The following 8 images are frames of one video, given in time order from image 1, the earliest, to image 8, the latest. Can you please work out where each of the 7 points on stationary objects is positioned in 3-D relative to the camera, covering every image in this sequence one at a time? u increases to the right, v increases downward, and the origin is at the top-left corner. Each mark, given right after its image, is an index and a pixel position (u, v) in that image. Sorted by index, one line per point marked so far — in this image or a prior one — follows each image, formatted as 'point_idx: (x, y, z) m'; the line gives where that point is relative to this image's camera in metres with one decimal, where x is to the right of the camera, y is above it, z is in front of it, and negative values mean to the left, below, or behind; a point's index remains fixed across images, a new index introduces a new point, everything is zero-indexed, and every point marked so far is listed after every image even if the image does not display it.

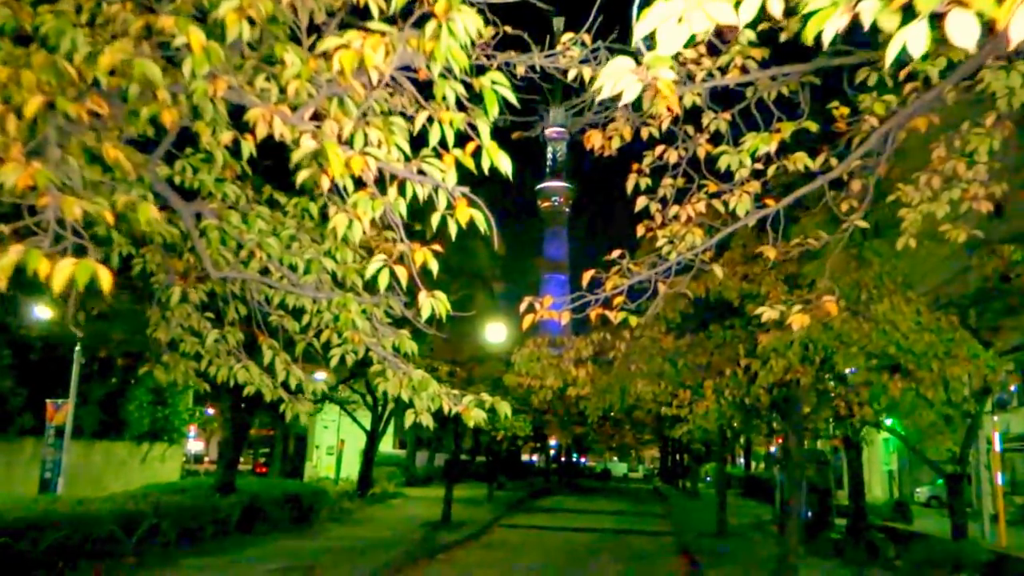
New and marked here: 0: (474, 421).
0: (-0.3, -1.0, +6.3) m
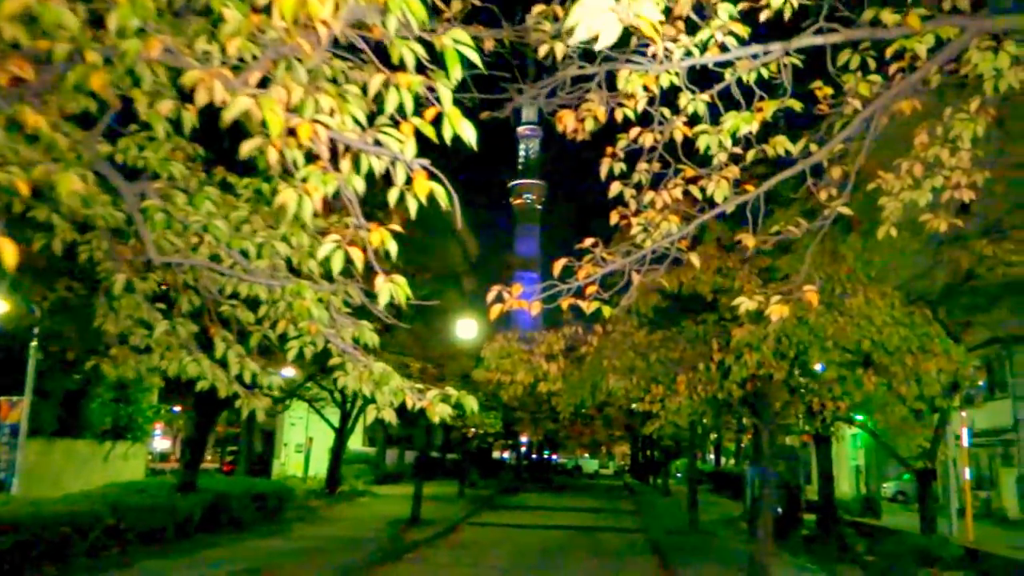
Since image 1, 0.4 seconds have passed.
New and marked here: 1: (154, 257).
0: (-0.5, -0.9, +6.0) m
1: (-2.2, +0.2, +5.2) m
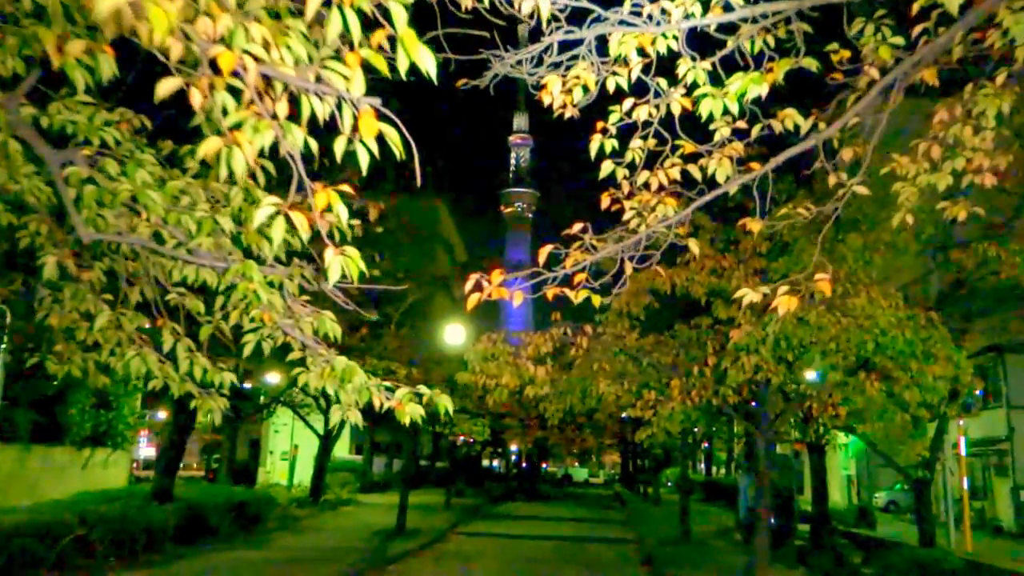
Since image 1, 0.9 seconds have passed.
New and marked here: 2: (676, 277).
0: (-0.7, -0.8, +5.4) m
1: (-2.3, +0.3, +4.6) m
2: (+2.7, +0.2, +14.1) m
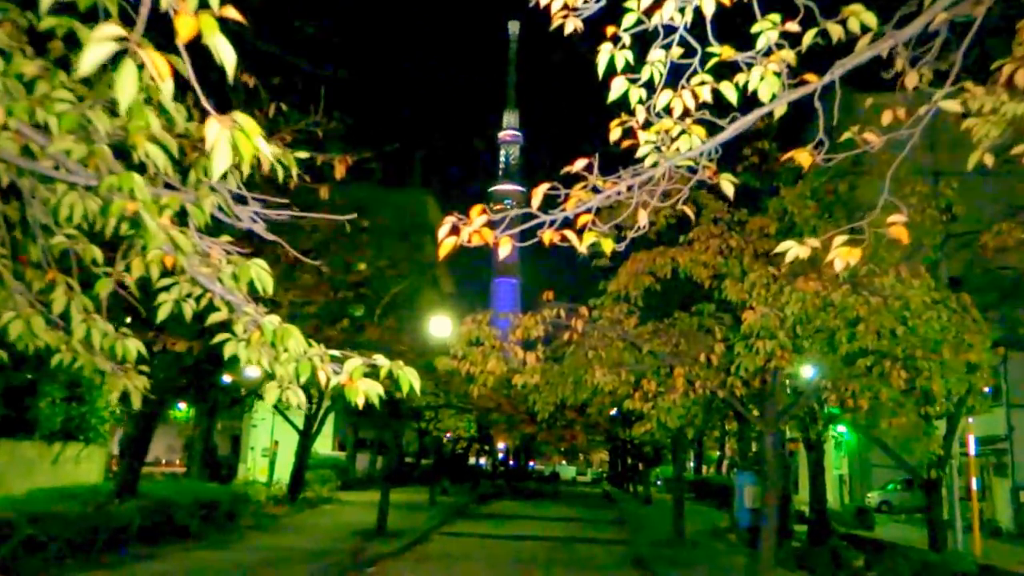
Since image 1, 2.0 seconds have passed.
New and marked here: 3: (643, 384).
0: (-0.7, -0.5, +4.1) m
1: (-2.4, +0.6, +3.3) m
2: (+2.5, +0.4, +12.9) m
3: (+2.0, -1.5, +12.8) m
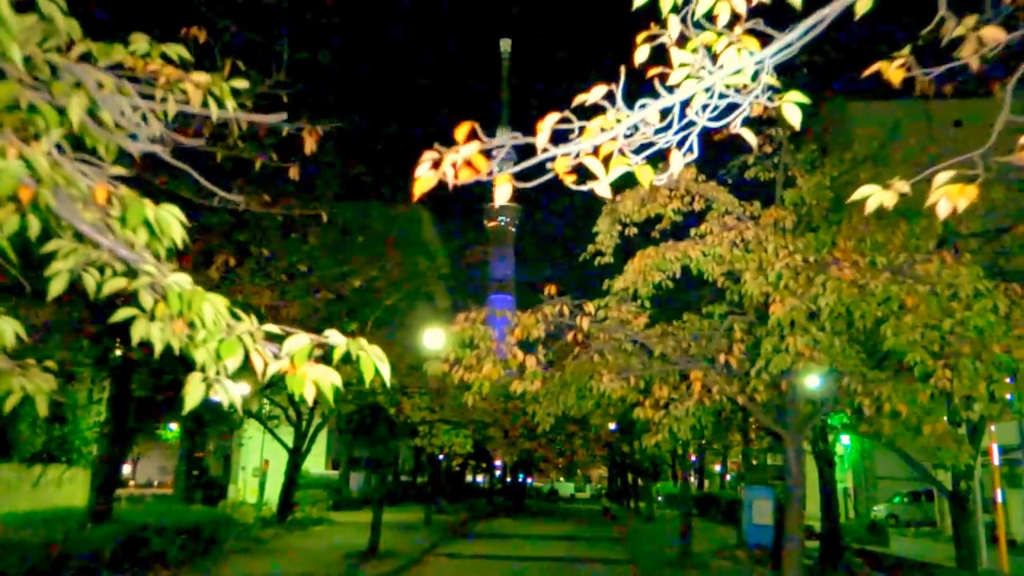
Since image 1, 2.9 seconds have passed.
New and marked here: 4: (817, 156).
0: (-0.7, -0.4, +3.0) m
1: (-2.4, +0.8, +2.2) m
2: (+2.5, +0.5, +11.9) m
3: (+1.9, -1.4, +11.7) m
4: (+4.9, +2.1, +13.8) m
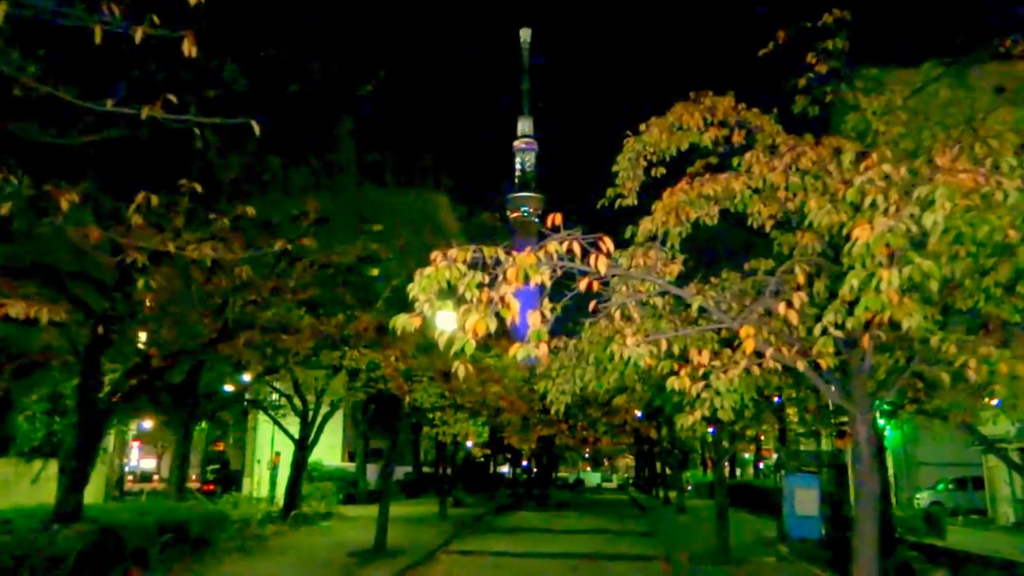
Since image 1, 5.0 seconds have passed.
0: (-1.0, +0.2, +0.8) m
1: (-2.7, +1.2, 0.0) m
2: (+2.5, +1.1, +9.5) m
3: (+2.0, -0.8, +9.4) m
4: (+4.9, +2.8, +11.4) m
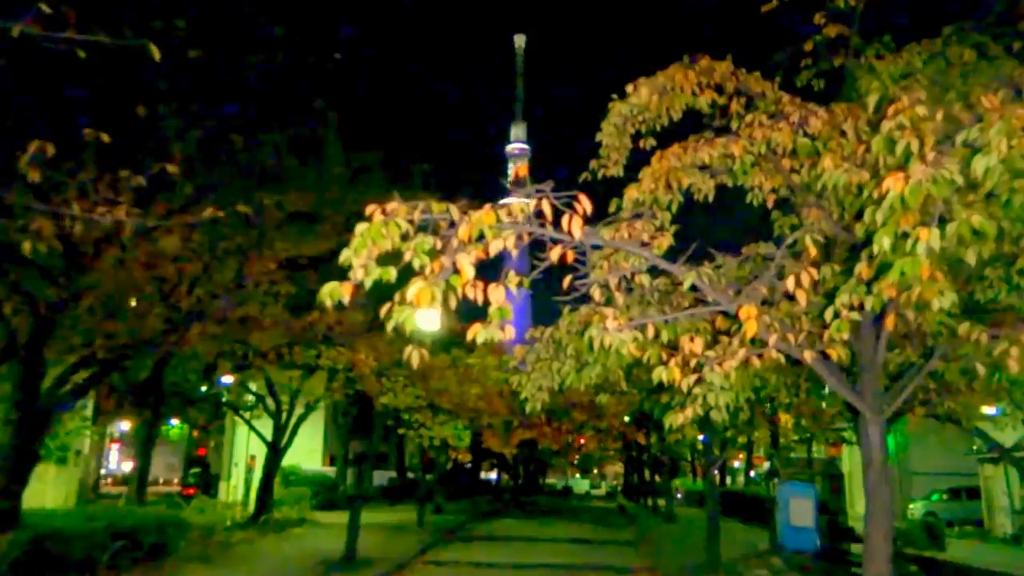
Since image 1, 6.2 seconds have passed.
0: (-1.2, +0.5, -0.5) m
1: (-2.9, +1.6, -1.2) m
2: (+2.2, +1.3, +8.3) m
3: (+1.6, -0.6, +8.2) m
4: (+4.6, +3.0, +10.2) m
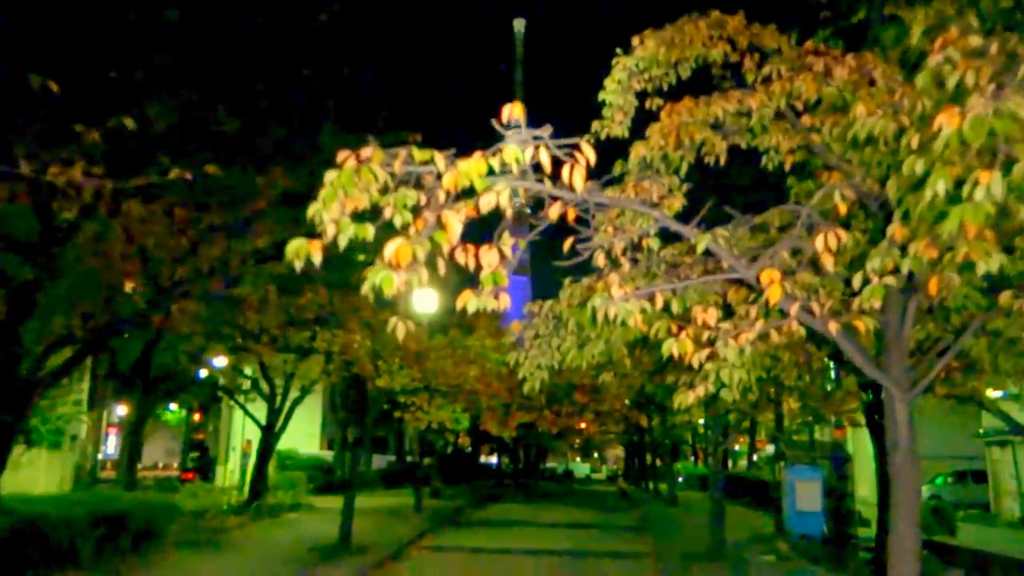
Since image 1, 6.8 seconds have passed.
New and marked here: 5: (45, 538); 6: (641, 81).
0: (-1.2, +0.6, -1.2) m
1: (-2.9, +1.7, -2.0) m
2: (+2.1, +1.6, +7.6) m
3: (+1.6, -0.3, +7.5) m
4: (+4.6, +3.3, +9.4) m
5: (-8.7, -4.7, +16.0) m
6: (+1.4, +2.2, +9.1) m
